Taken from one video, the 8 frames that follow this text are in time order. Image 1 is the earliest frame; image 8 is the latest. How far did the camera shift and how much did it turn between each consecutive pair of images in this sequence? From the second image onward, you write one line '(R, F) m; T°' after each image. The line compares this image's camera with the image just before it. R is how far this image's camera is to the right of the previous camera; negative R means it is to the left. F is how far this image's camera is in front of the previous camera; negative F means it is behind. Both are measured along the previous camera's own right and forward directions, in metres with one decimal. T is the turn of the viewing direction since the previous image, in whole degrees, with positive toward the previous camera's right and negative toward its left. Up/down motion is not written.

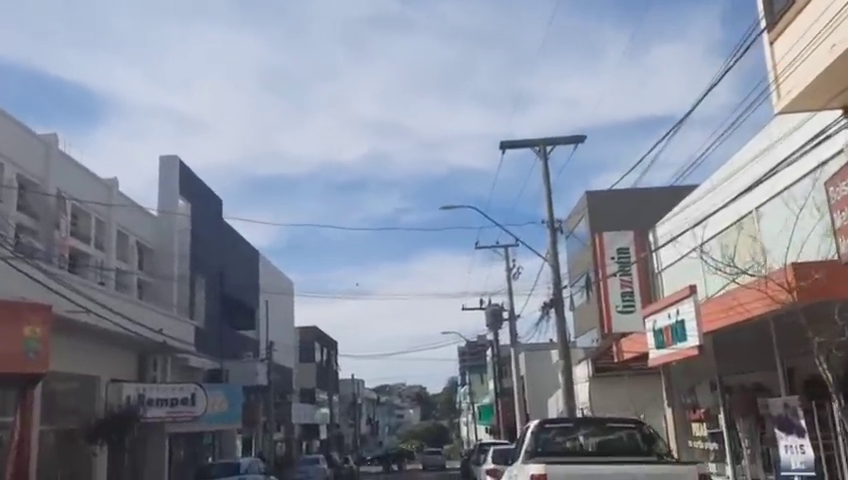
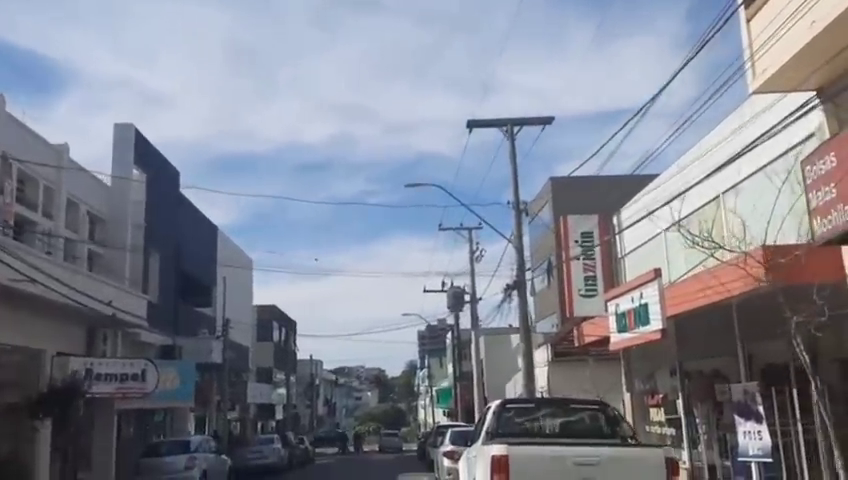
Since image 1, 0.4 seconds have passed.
(0.0, +0.6) m; +2°
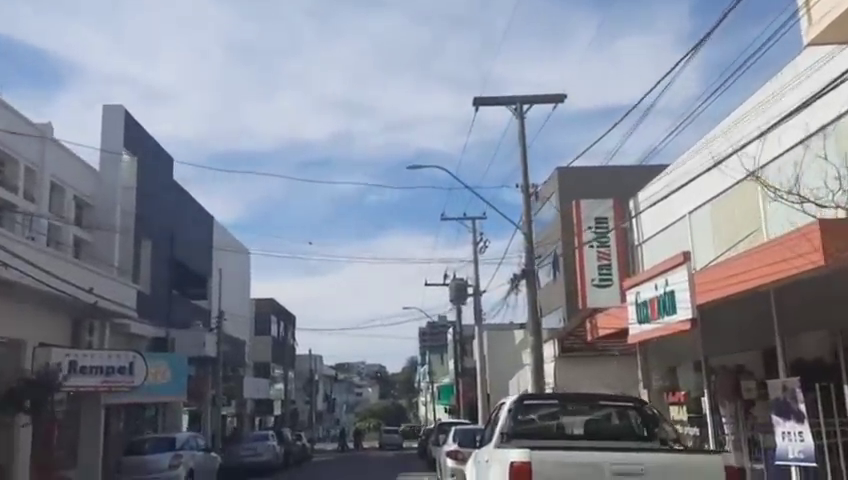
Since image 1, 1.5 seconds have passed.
(0.0, +1.5) m; 0°
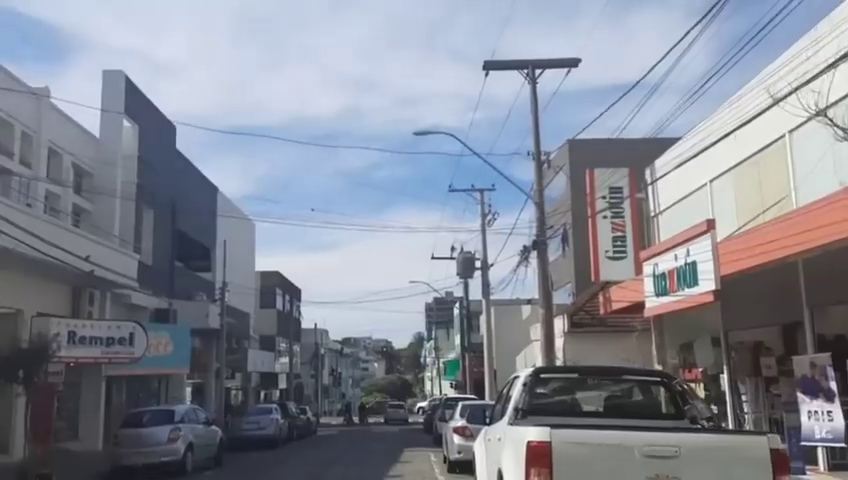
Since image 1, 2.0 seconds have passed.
(0.0, +0.7) m; 0°
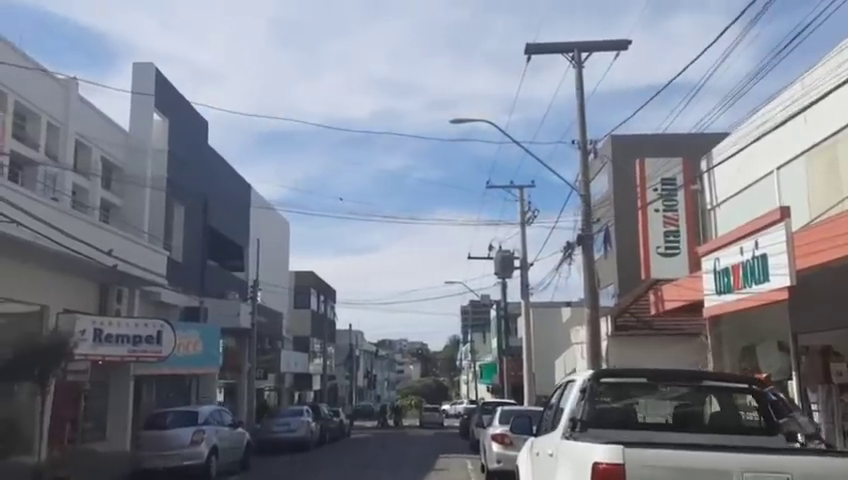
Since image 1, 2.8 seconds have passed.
(0.0, +1.2) m; -2°
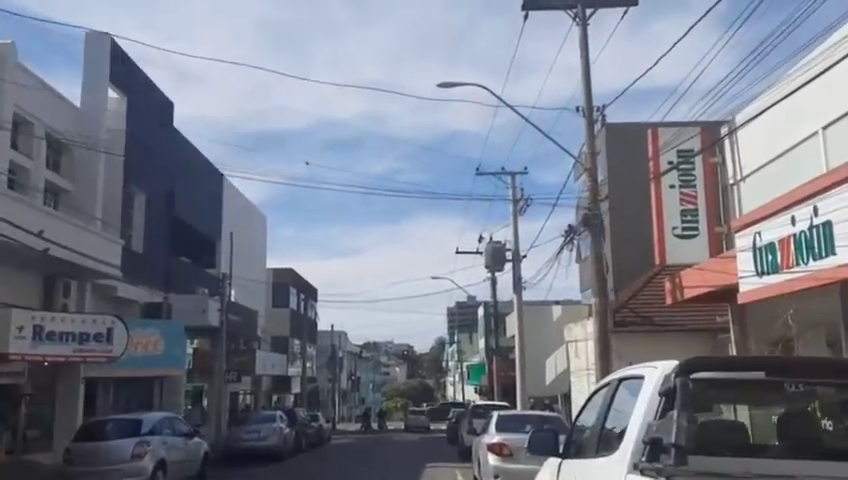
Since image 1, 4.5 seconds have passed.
(+0.1, +2.8) m; +1°
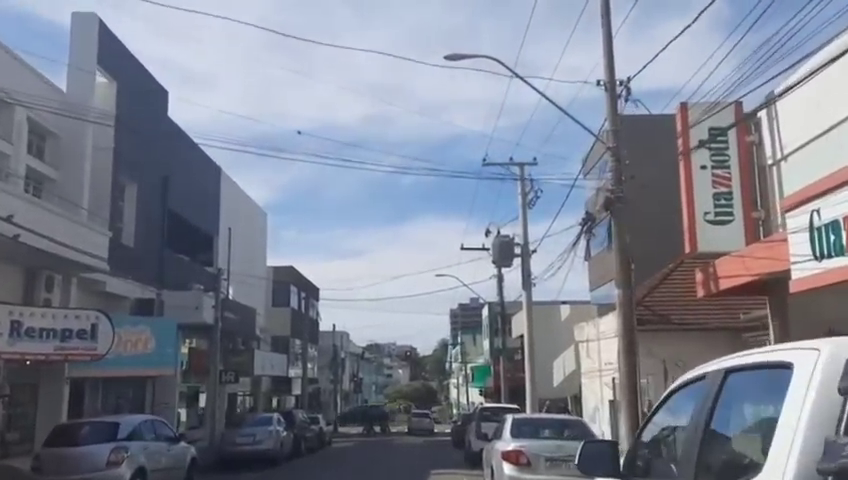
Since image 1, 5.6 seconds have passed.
(-0.1, +1.6) m; 0°
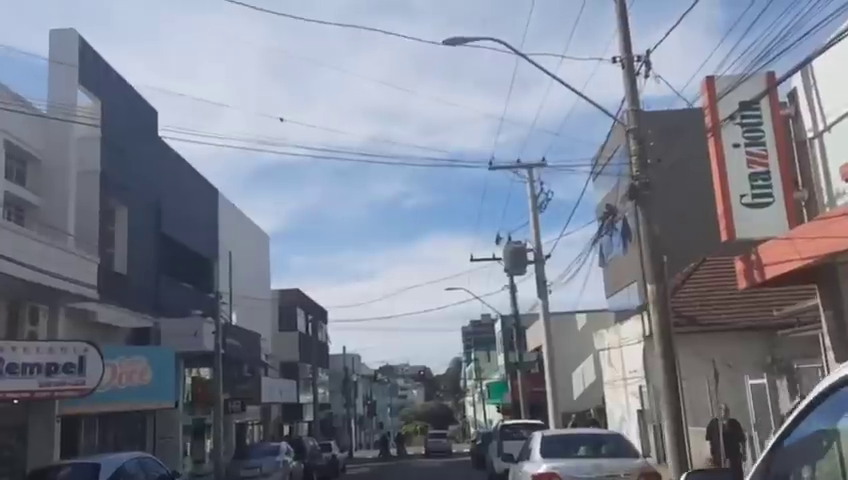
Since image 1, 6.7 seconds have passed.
(0.0, +1.6) m; 0°
